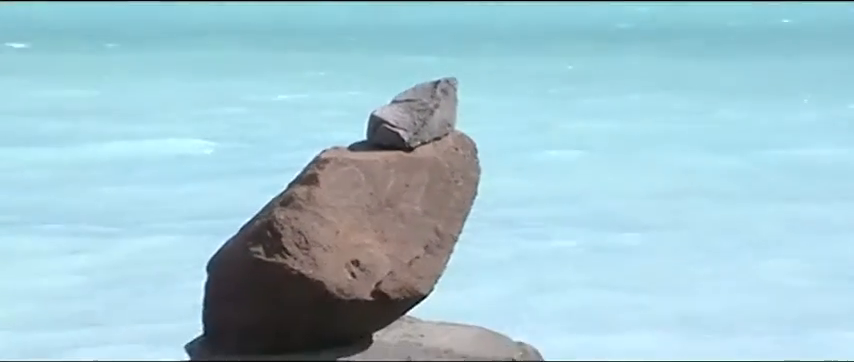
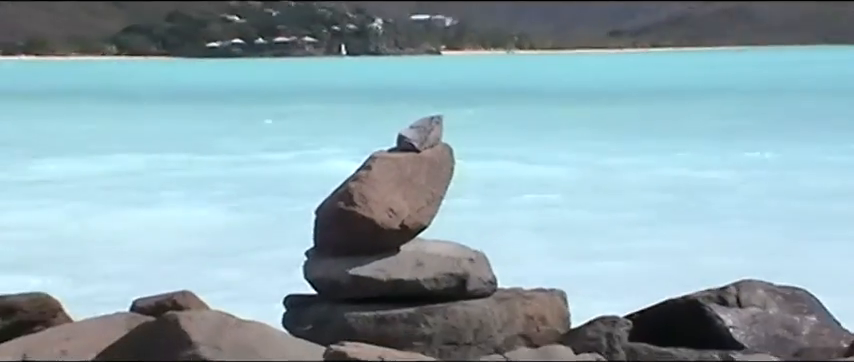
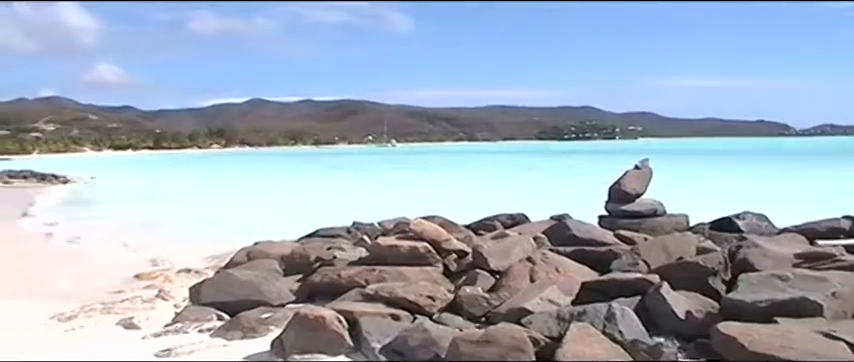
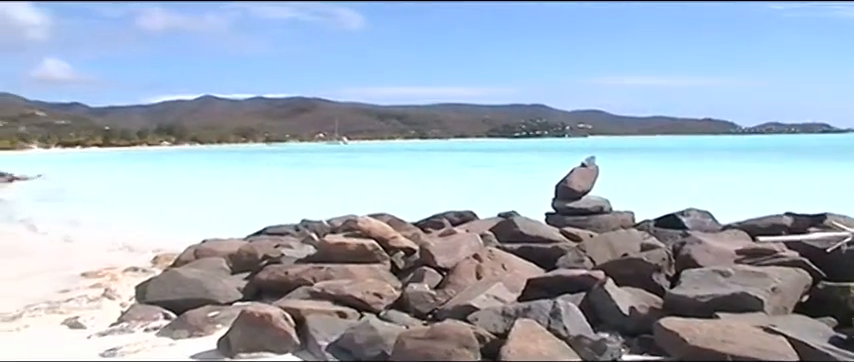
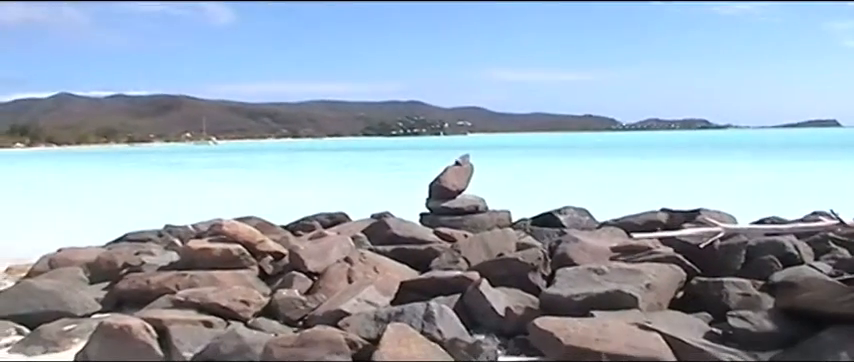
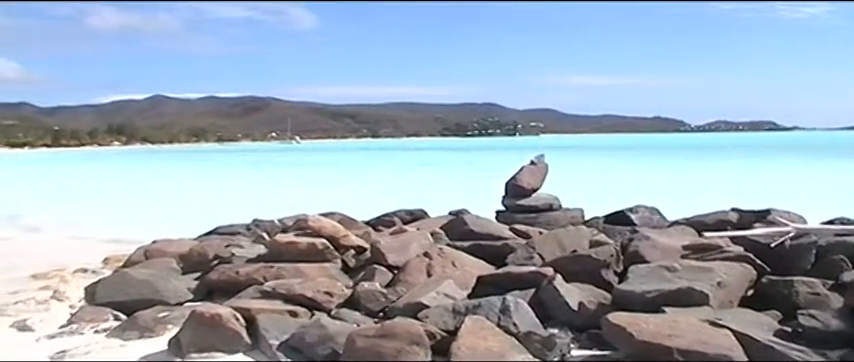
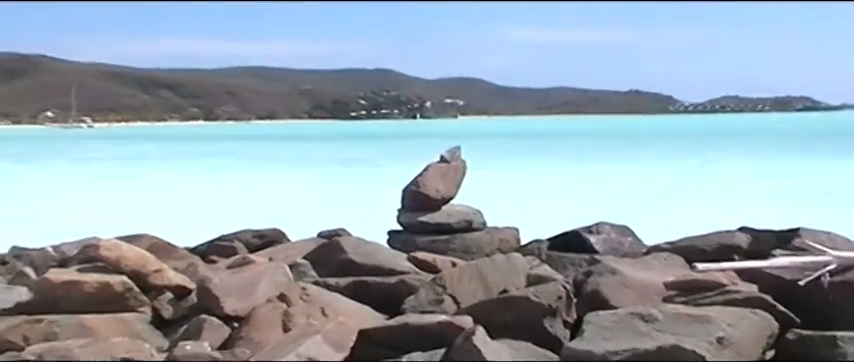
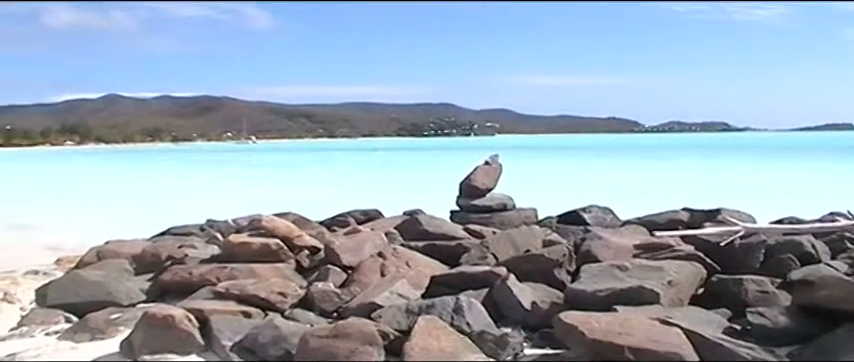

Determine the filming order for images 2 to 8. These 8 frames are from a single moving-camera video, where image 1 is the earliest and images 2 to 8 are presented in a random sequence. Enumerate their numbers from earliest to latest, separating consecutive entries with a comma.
2, 7, 5, 8, 6, 4, 3
